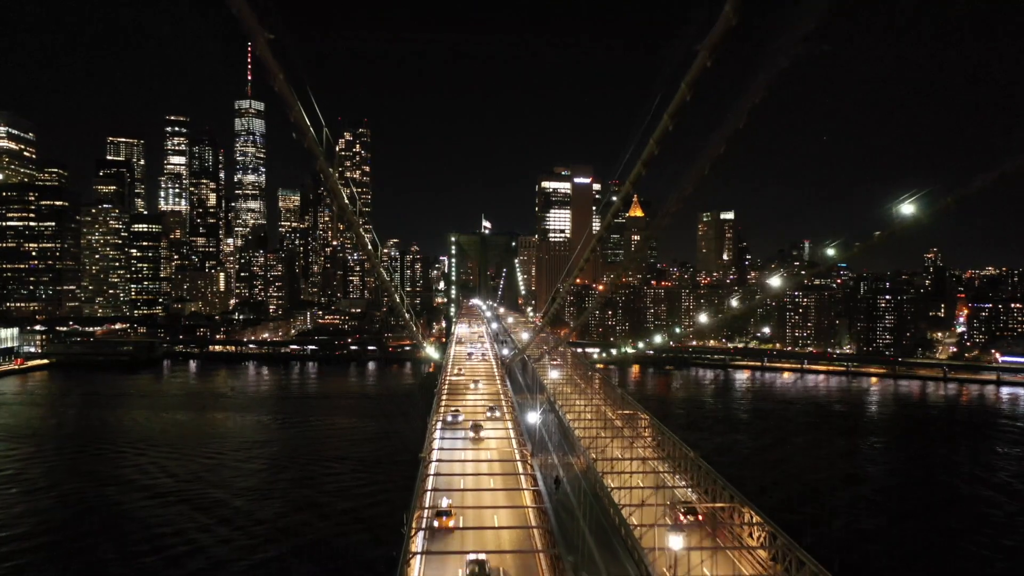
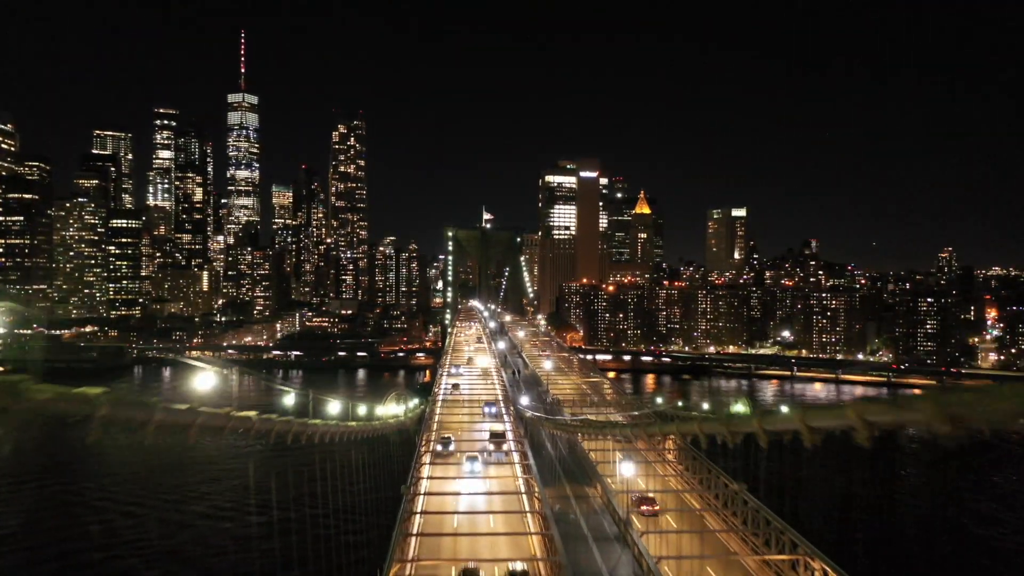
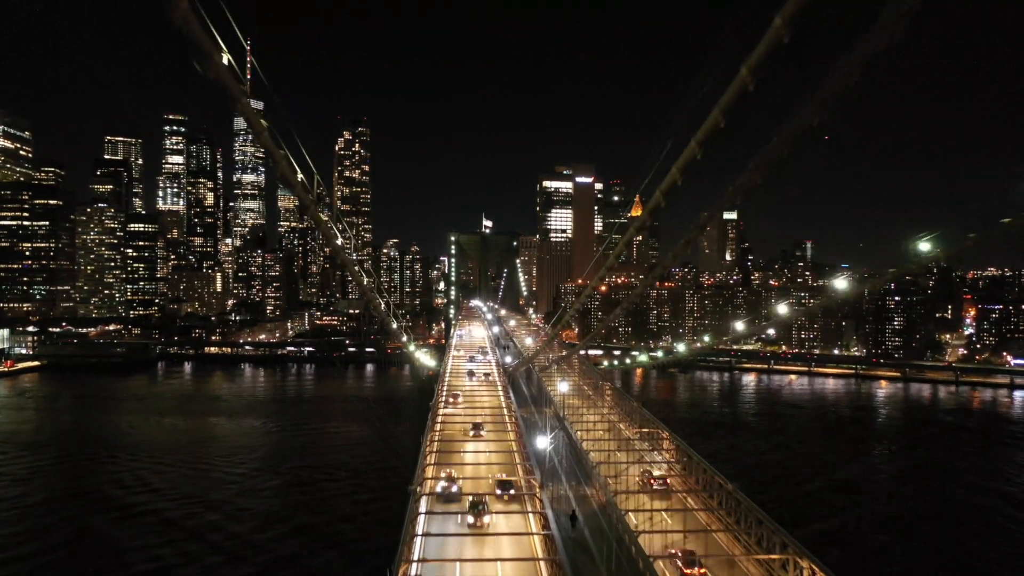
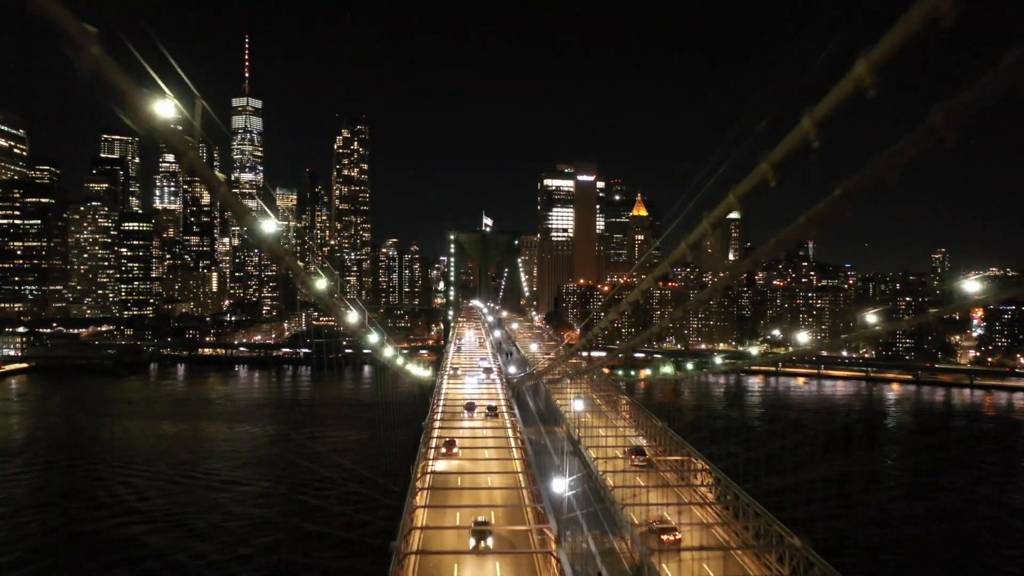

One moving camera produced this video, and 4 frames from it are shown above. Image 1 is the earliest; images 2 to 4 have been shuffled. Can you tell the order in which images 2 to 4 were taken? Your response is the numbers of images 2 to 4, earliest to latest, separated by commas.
3, 4, 2
